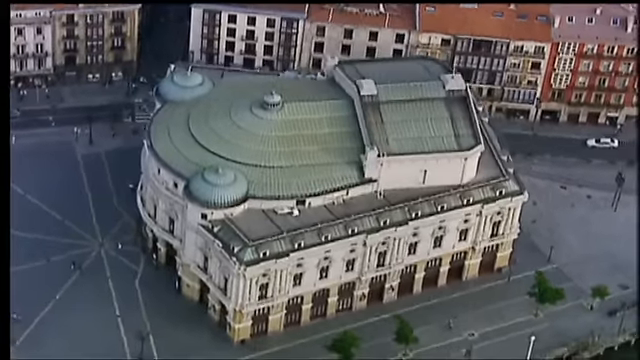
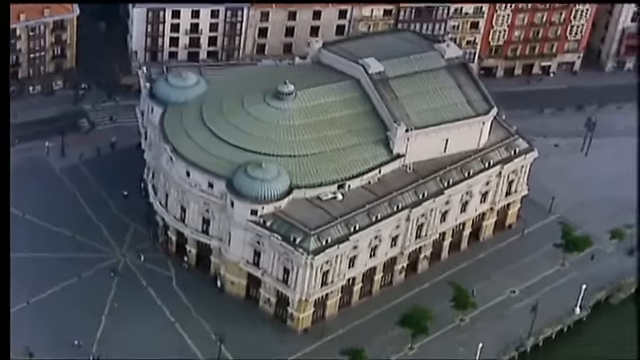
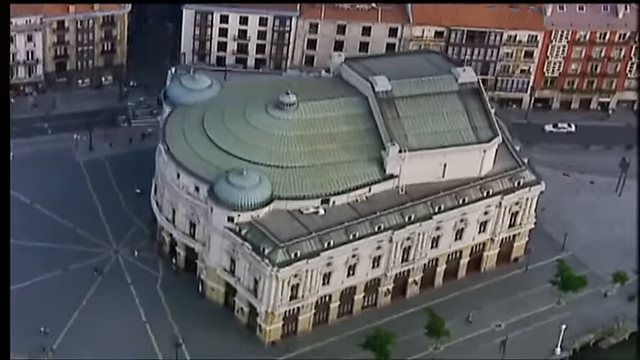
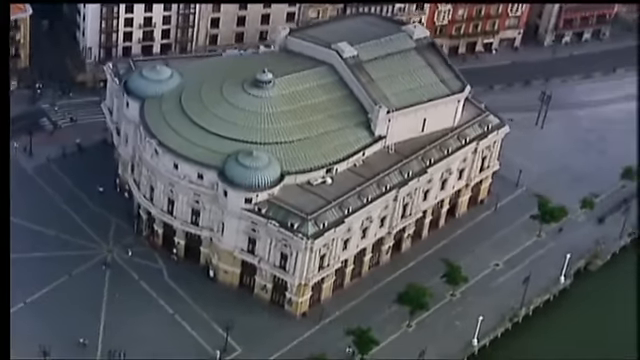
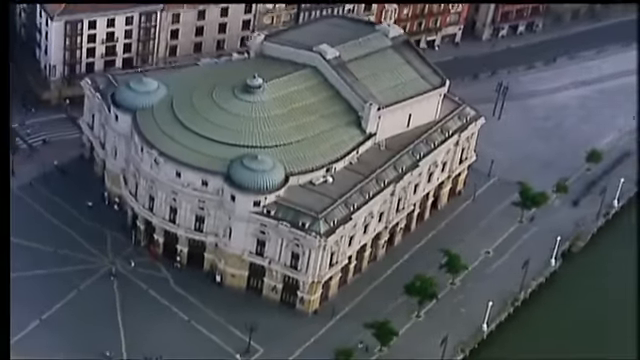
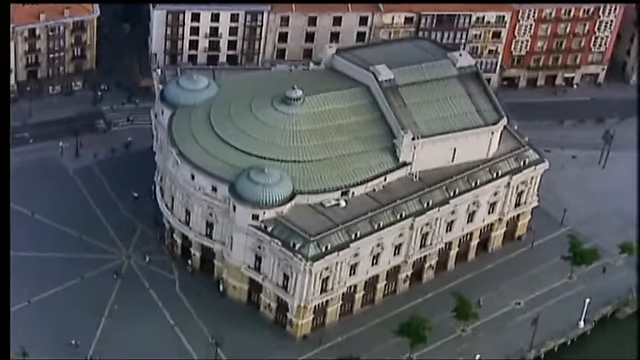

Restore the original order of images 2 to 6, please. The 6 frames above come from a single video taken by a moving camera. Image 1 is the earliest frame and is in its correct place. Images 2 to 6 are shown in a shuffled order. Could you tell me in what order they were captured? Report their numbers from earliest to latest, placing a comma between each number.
3, 6, 2, 4, 5
